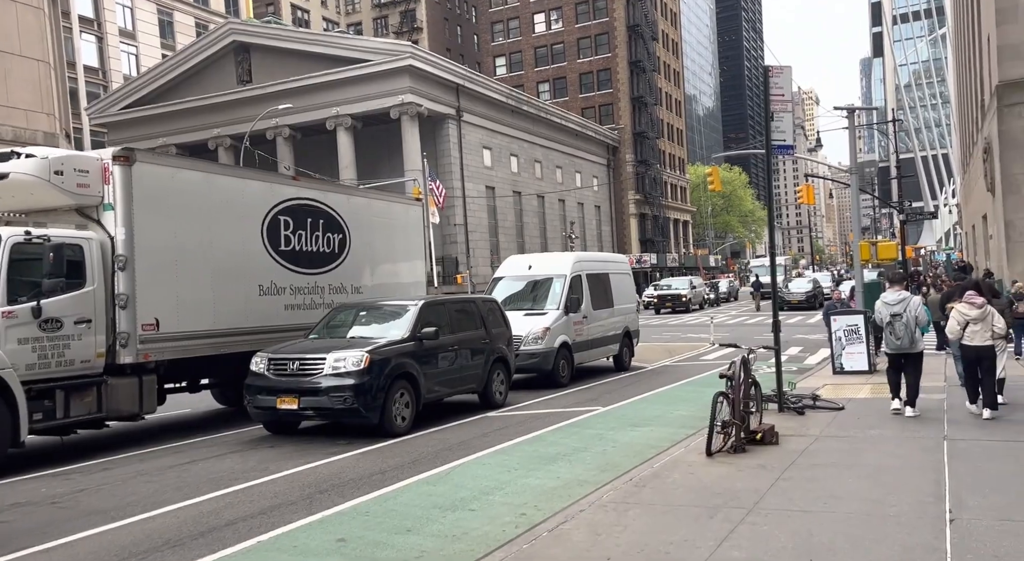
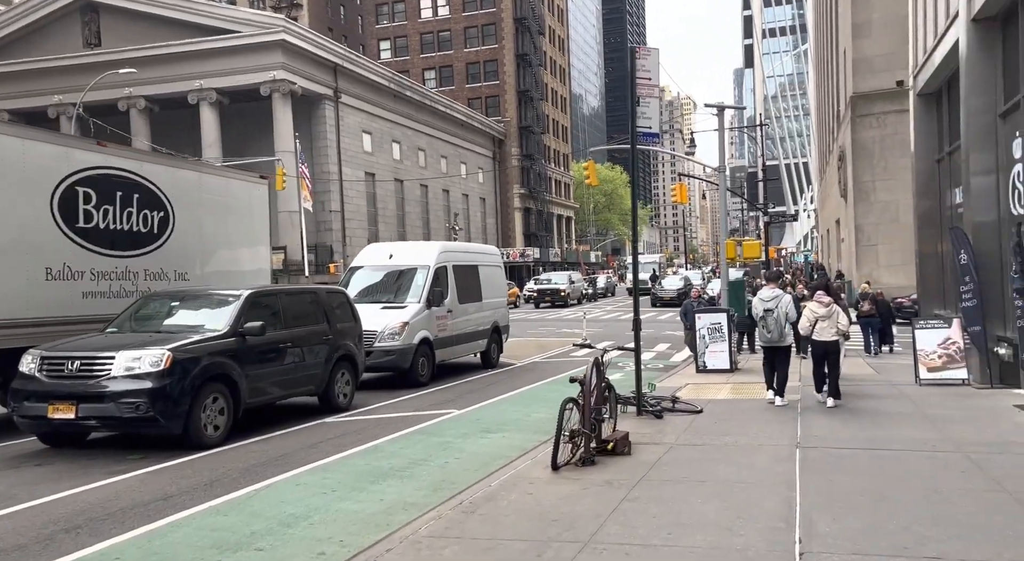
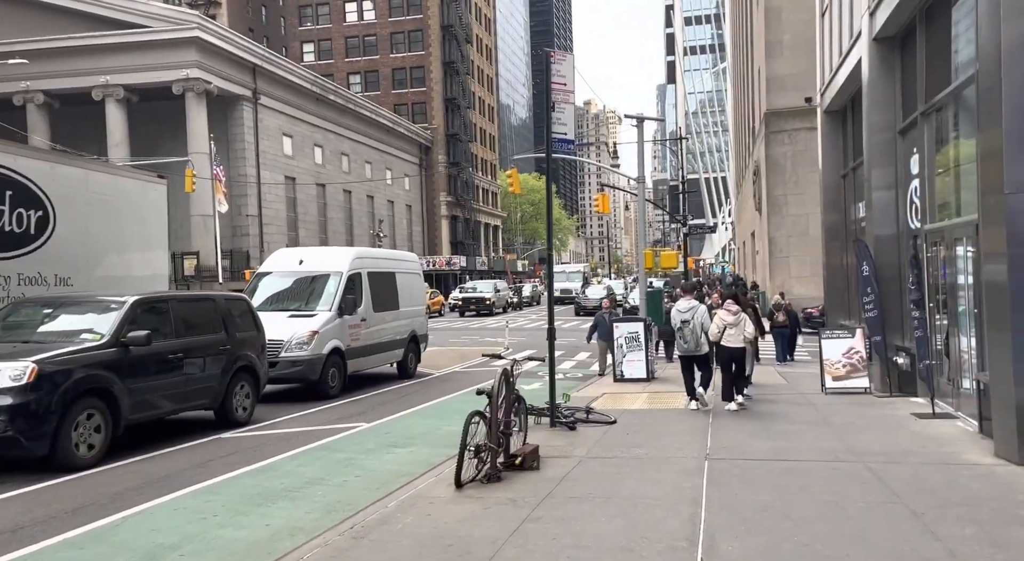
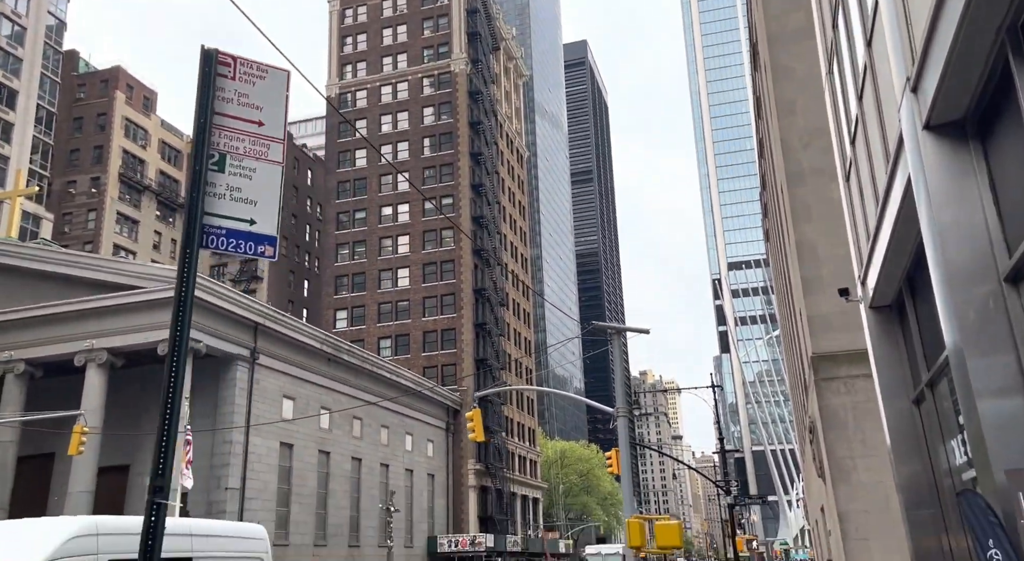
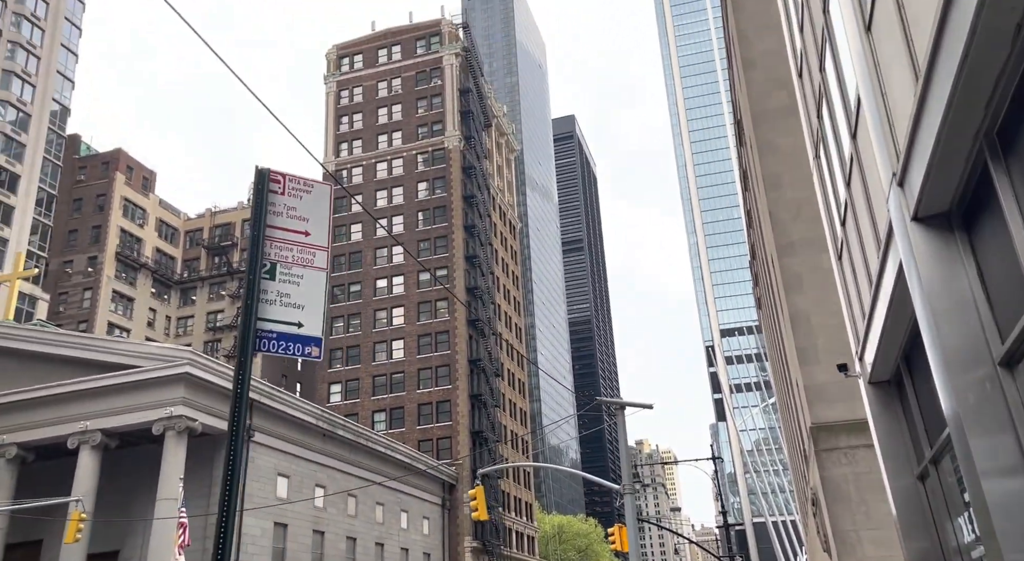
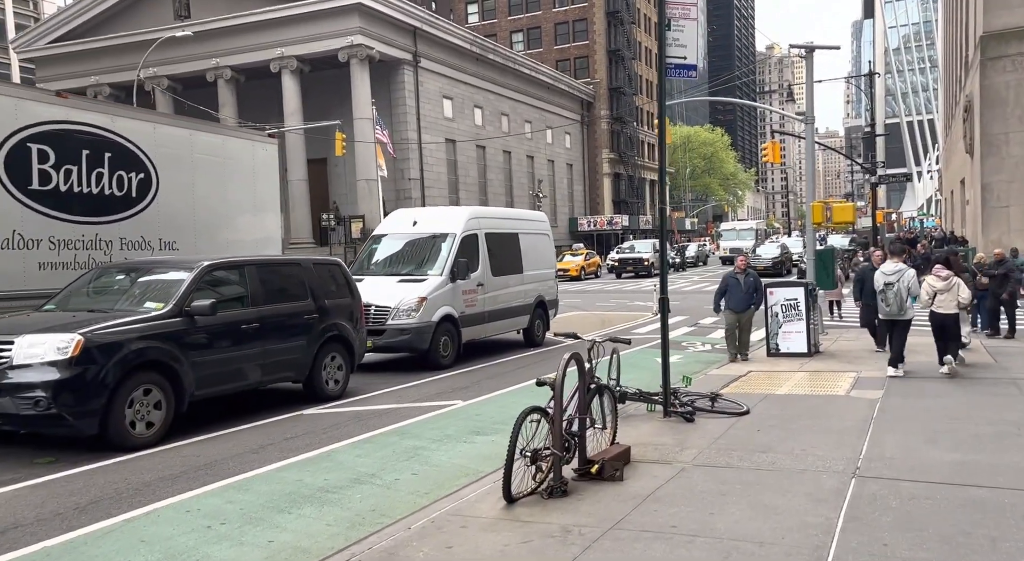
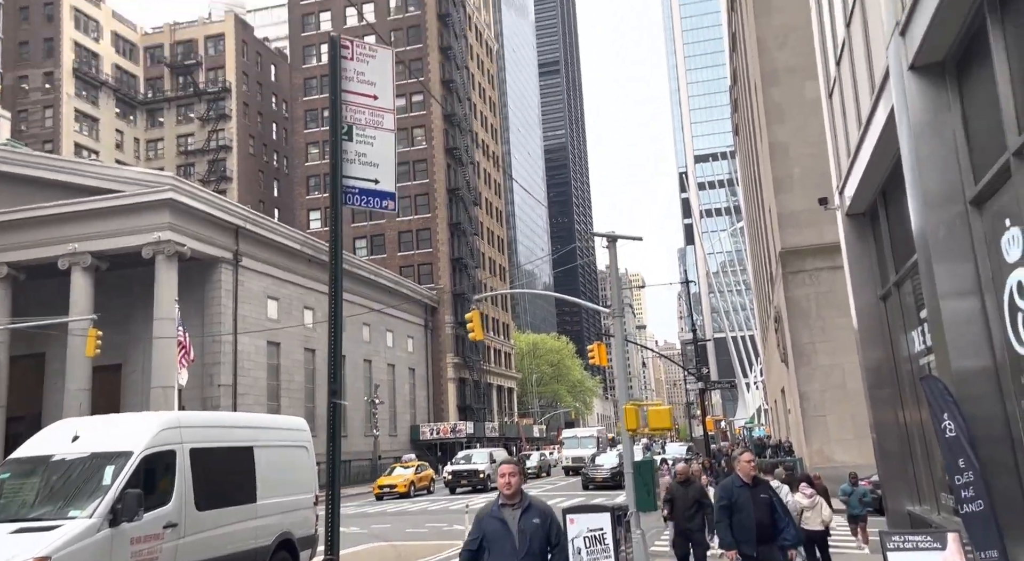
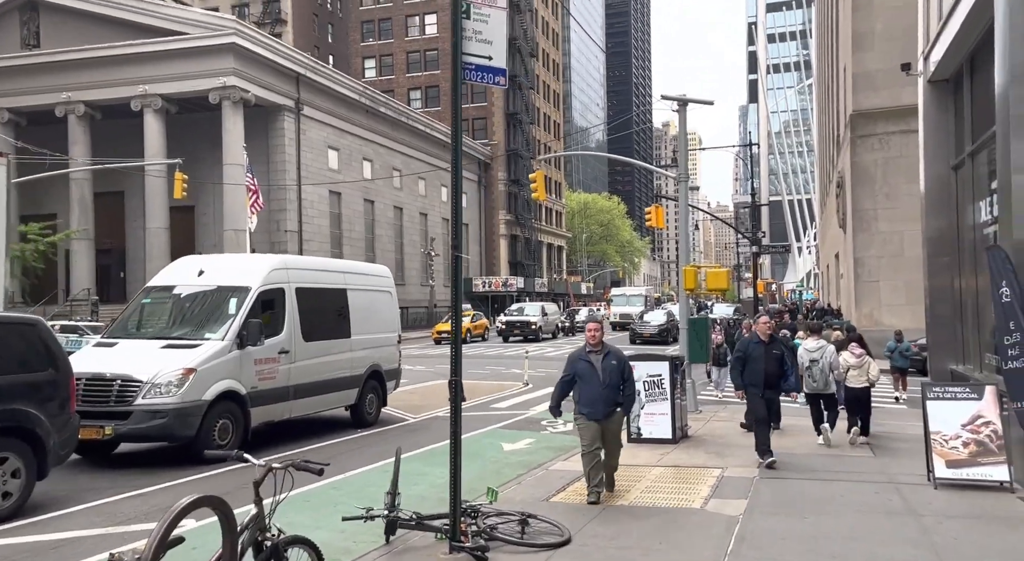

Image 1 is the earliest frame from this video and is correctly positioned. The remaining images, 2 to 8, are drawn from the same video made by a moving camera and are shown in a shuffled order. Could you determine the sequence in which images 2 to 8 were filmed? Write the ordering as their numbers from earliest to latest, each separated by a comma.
2, 3, 6, 8, 7, 5, 4
